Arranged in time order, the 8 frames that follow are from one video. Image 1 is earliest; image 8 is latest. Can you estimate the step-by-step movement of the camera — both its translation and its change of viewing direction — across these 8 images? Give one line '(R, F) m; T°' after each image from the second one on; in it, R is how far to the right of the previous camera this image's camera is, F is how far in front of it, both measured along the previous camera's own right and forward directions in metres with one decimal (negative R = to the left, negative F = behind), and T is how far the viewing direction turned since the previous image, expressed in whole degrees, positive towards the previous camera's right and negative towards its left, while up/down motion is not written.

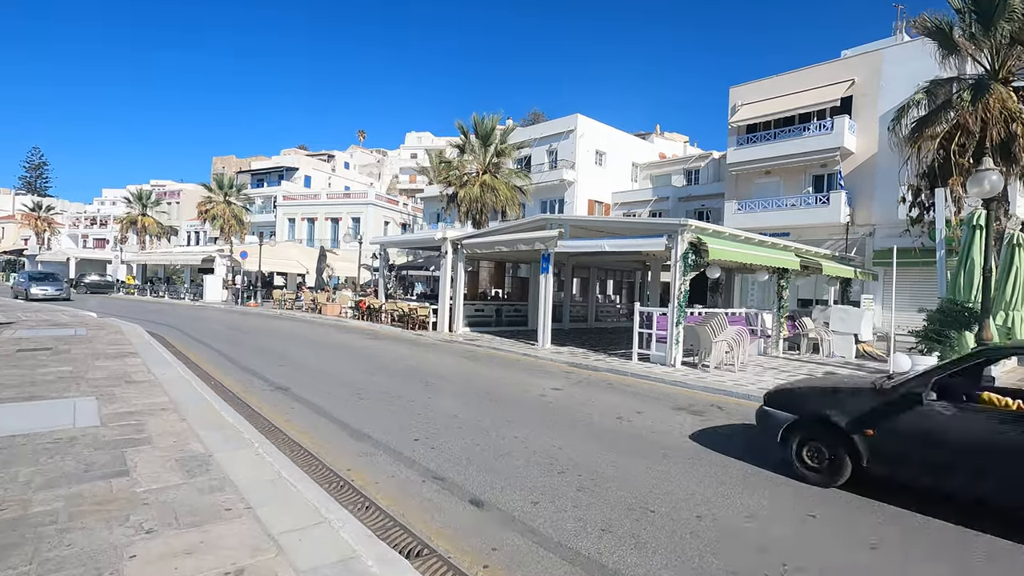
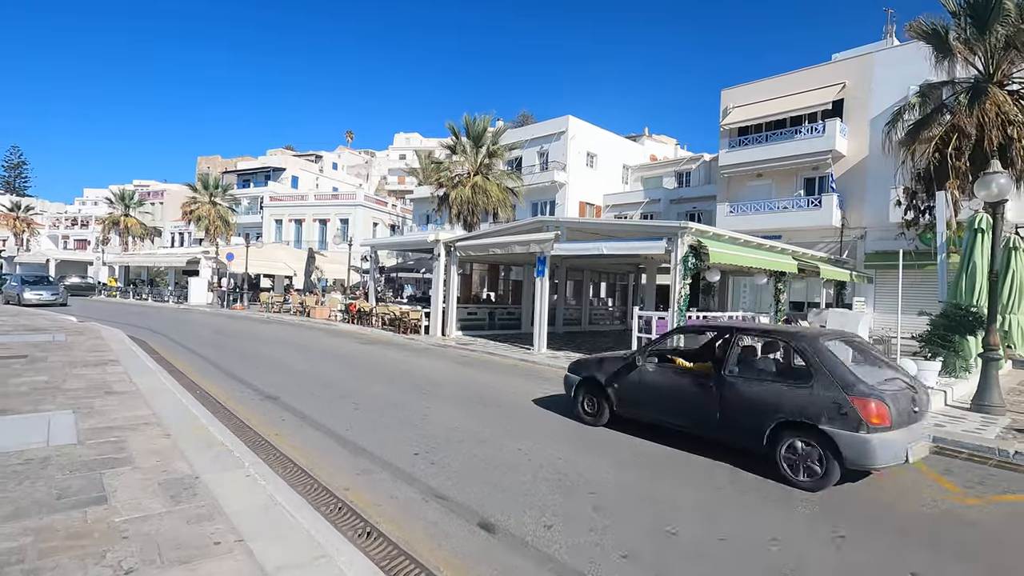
(-0.2, +0.3) m; +1°
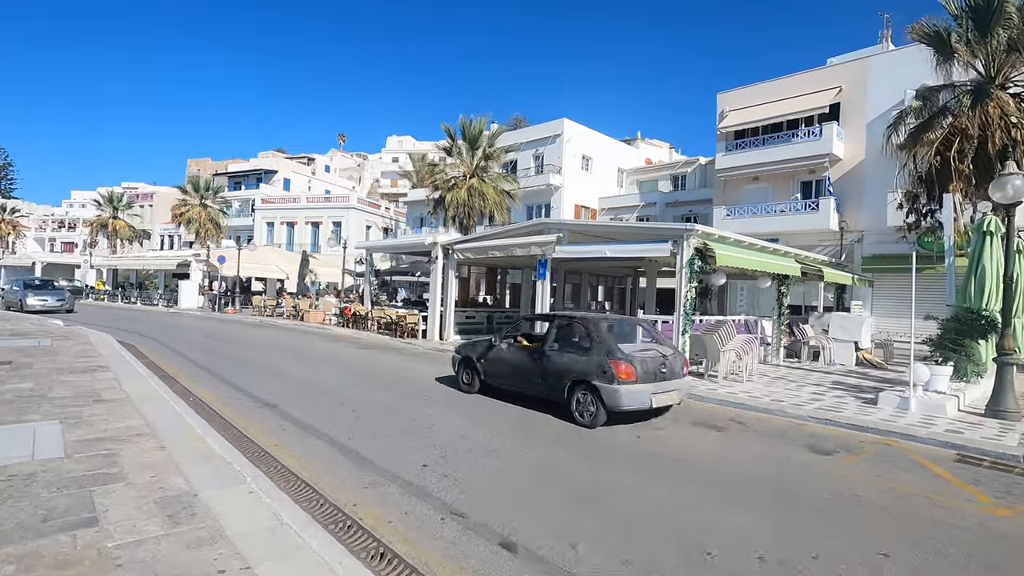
(-0.2, +0.3) m; +1°
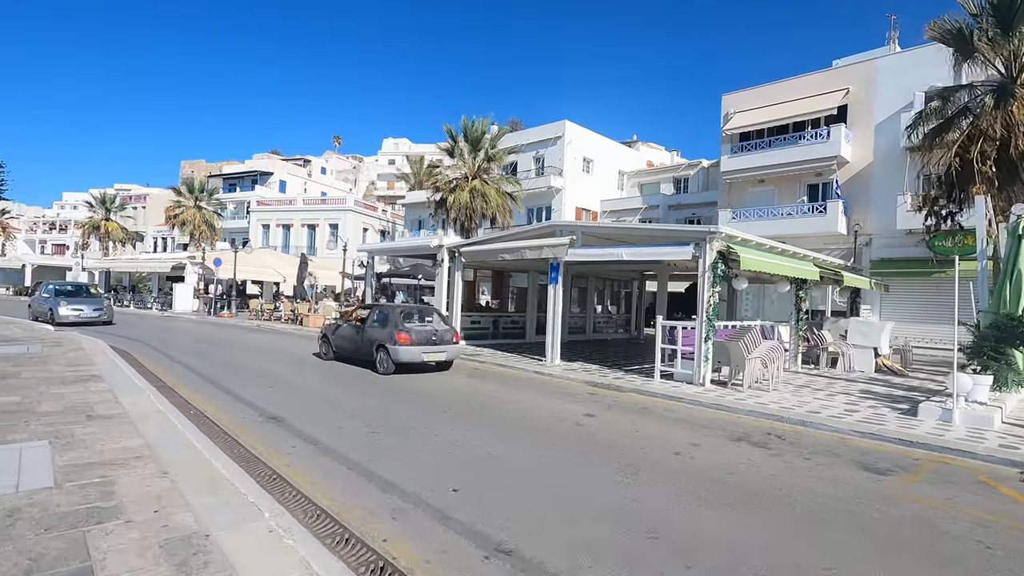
(-0.4, +0.5) m; +1°
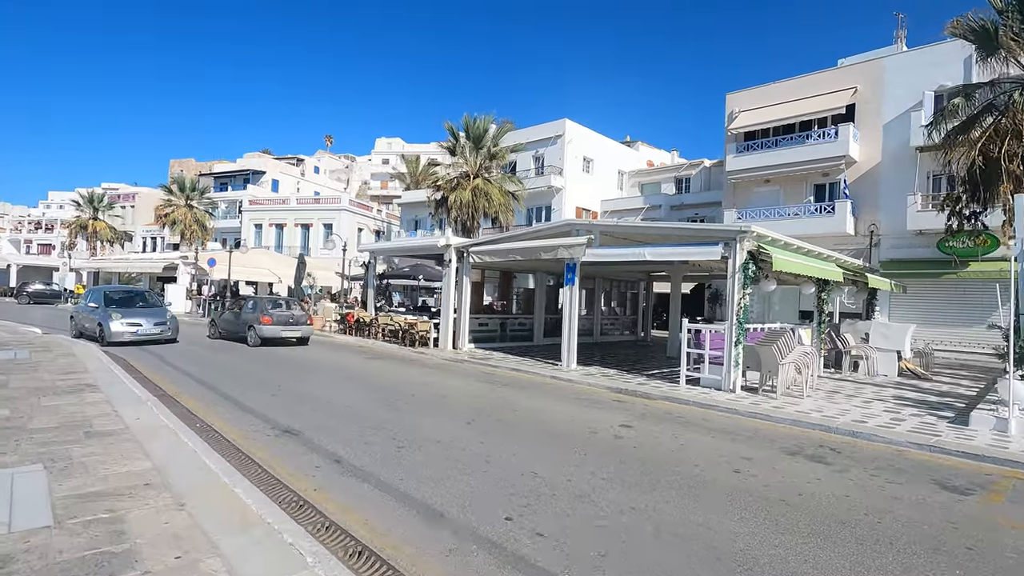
(-0.6, +0.6) m; +1°
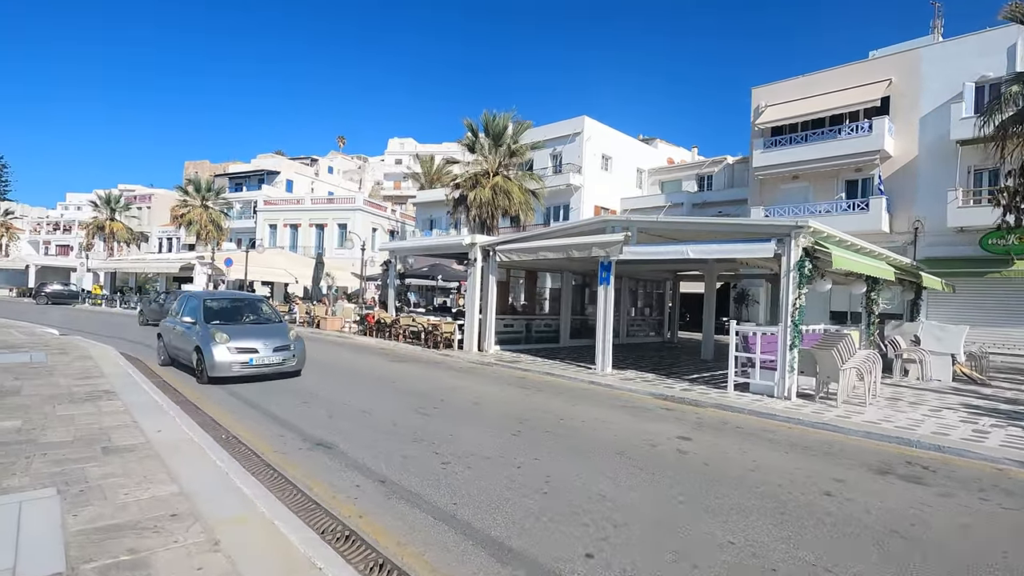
(-0.5, +0.6) m; -1°
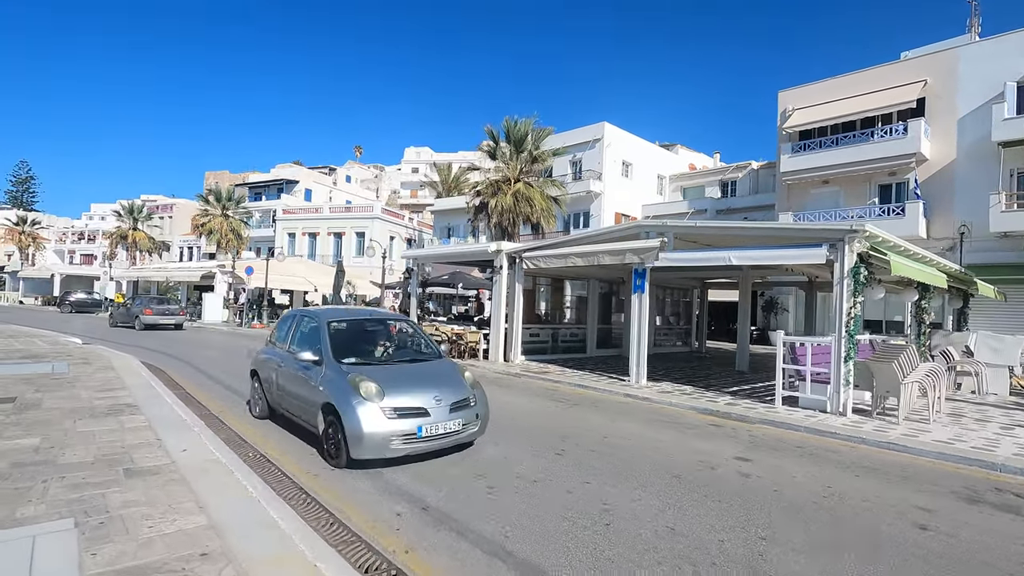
(-0.4, +0.4) m; -2°
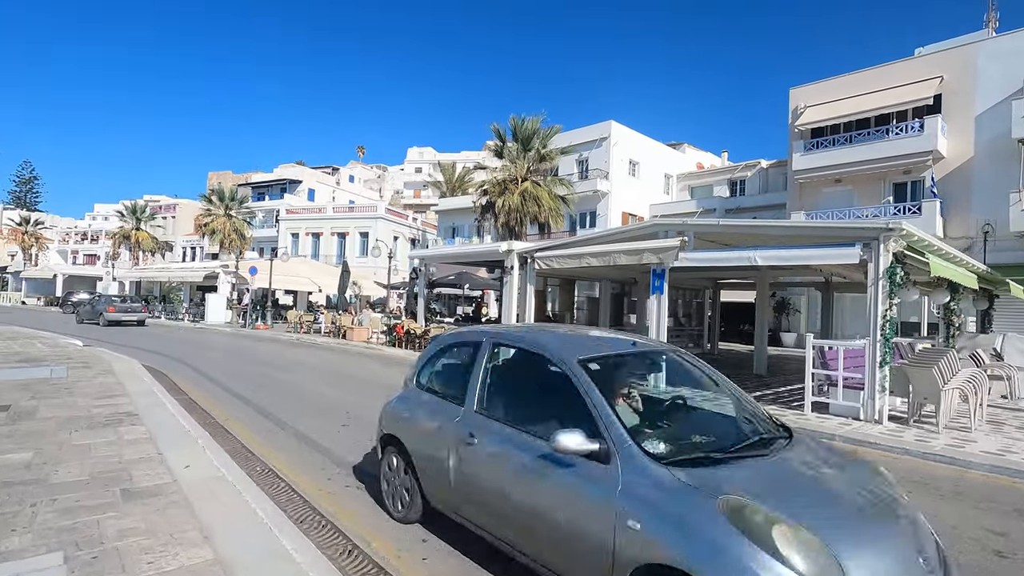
(-0.3, +0.4) m; 0°
